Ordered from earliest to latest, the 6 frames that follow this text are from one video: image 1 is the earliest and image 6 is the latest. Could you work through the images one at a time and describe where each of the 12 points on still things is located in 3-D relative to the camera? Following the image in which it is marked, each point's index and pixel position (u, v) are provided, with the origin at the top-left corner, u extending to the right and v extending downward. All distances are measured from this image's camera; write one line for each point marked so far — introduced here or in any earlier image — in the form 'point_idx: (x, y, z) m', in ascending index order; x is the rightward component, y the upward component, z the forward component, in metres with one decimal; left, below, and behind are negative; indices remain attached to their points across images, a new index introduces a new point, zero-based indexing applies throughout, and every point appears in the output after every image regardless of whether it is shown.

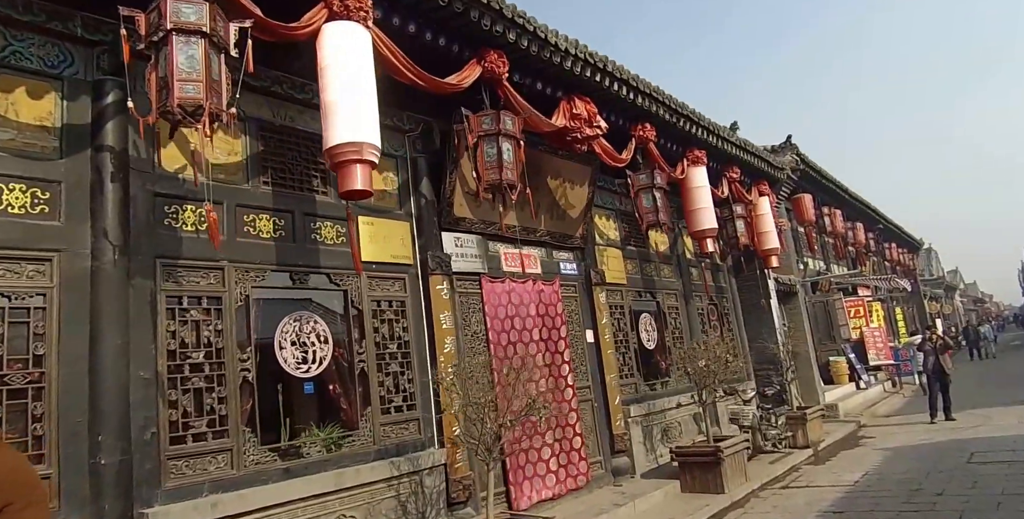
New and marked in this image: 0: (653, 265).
0: (+2.1, -0.1, +9.5) m
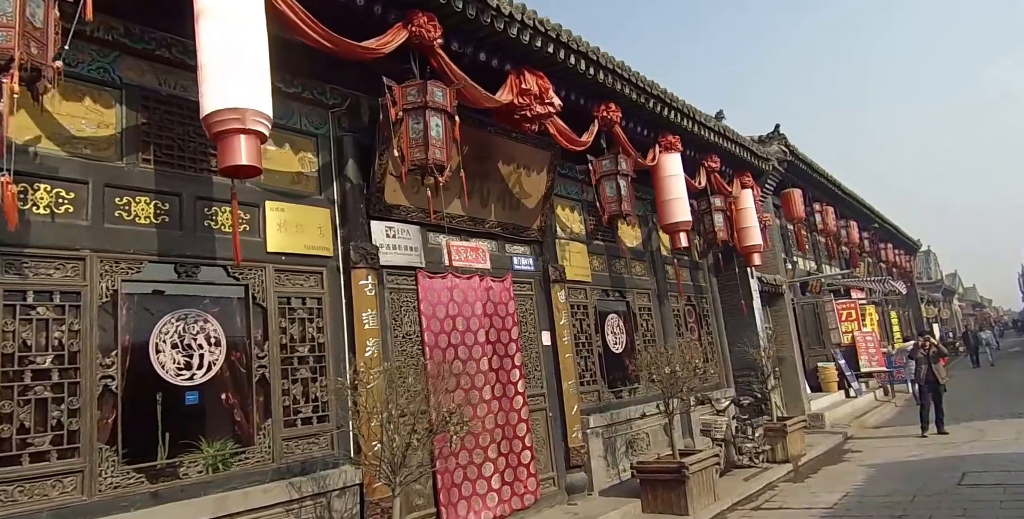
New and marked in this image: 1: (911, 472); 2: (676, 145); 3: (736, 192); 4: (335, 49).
0: (+1.5, 0.0, +8.8) m
1: (+4.8, -2.5, +7.7) m
2: (+2.1, +1.4, +8.0) m
3: (+3.5, +1.0, +9.9) m
4: (-1.3, +1.5, +4.5) m
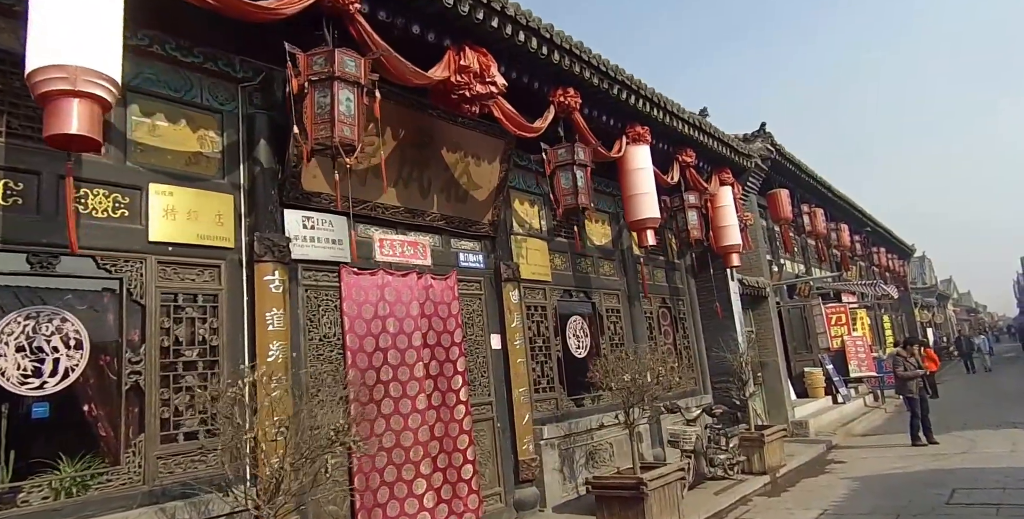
0: (+1.0, 0.0, +8.2) m
1: (+4.3, -2.5, +7.1) m
2: (+1.5, +1.4, +7.4) m
3: (+3.0, +1.0, +9.3) m
4: (-1.8, +1.6, +3.9) m
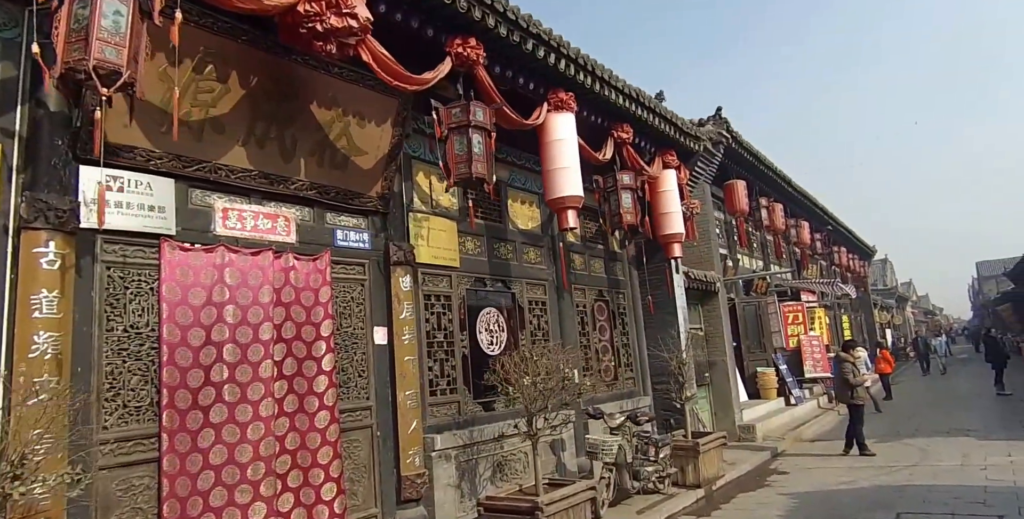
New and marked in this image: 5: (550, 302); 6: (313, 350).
0: (-0.1, +0.2, +7.2) m
1: (+3.2, -2.4, +6.3) m
2: (+0.6, +1.6, +6.4) m
3: (+1.9, +1.2, +8.4) m
4: (-2.6, +1.7, +2.9) m
5: (+0.4, -0.5, +7.7) m
6: (-1.6, -0.7, +5.0) m
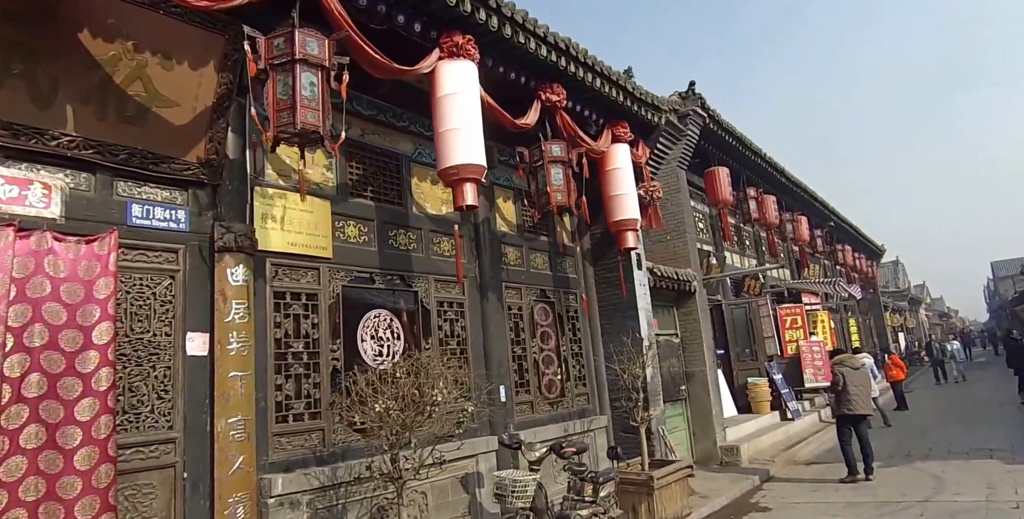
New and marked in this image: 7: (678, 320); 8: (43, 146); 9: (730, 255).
0: (-1.0, +0.2, +5.9) m
1: (+2.3, -2.3, +4.8) m
2: (-0.4, +1.7, +5.1) m
3: (+1.0, +1.2, +7.0) m
4: (-3.7, +1.9, +1.6) m
5: (-0.4, -0.4, +6.3) m
6: (-2.5, -0.6, +3.7) m
7: (+2.4, -0.9, +9.4) m
8: (-2.8, +0.7, +3.8) m
9: (+4.1, +0.1, +12.0) m
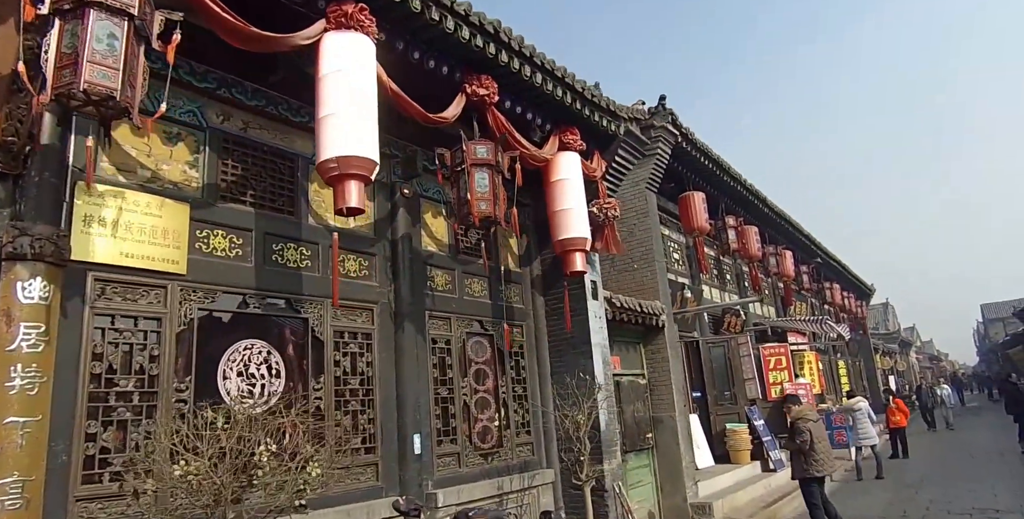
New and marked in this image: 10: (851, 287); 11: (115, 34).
0: (-1.6, +0.1, +4.9) m
1: (+1.7, -2.4, +3.7) m
2: (-1.0, +1.6, +4.2) m
3: (+0.4, +1.0, +6.1) m
4: (-4.3, +2.0, +0.7) m
5: (-1.1, -0.6, +5.3) m
6: (-3.2, -0.6, +2.6) m
7: (+1.7, -1.3, +8.4) m
8: (-3.4, +0.7, +2.8) m
9: (+3.4, -0.5, +11.0) m
10: (+10.6, -0.8, +19.5) m
11: (-1.9, +1.1, +3.0) m
